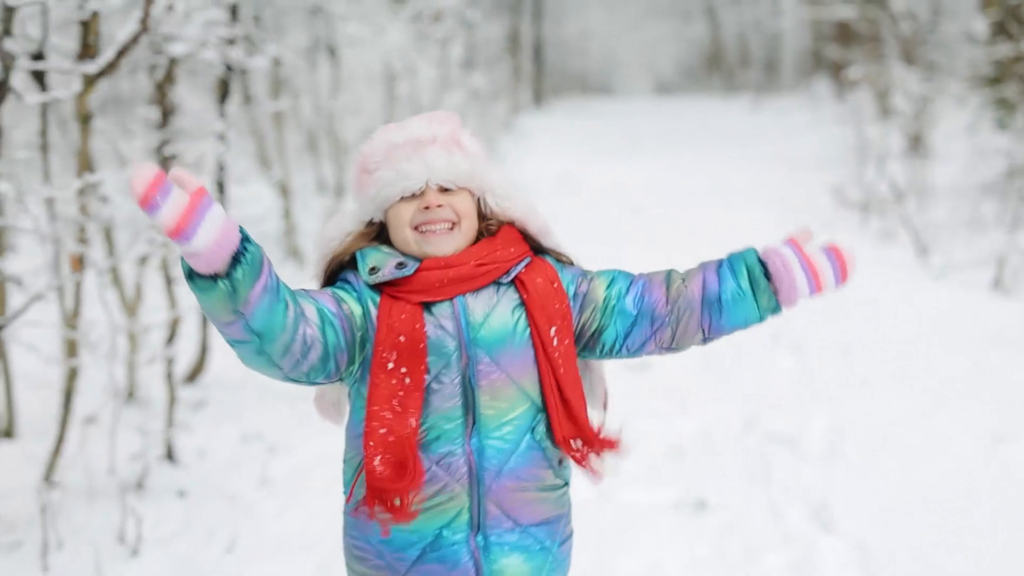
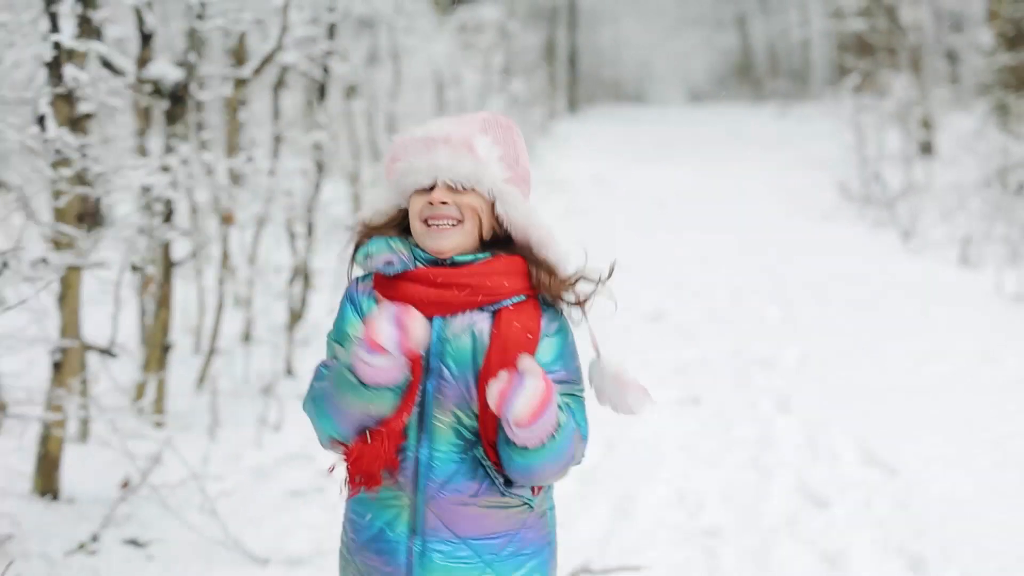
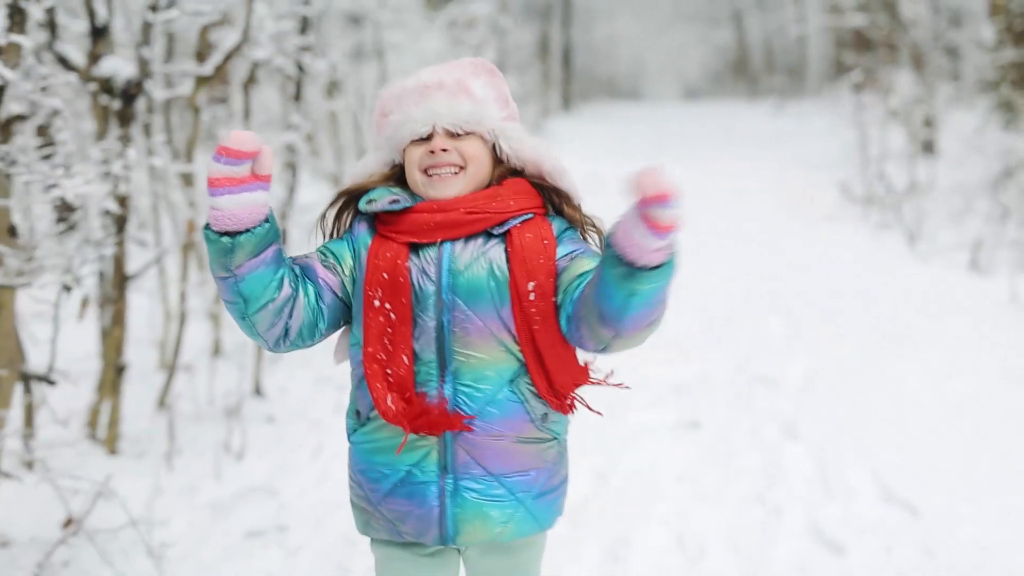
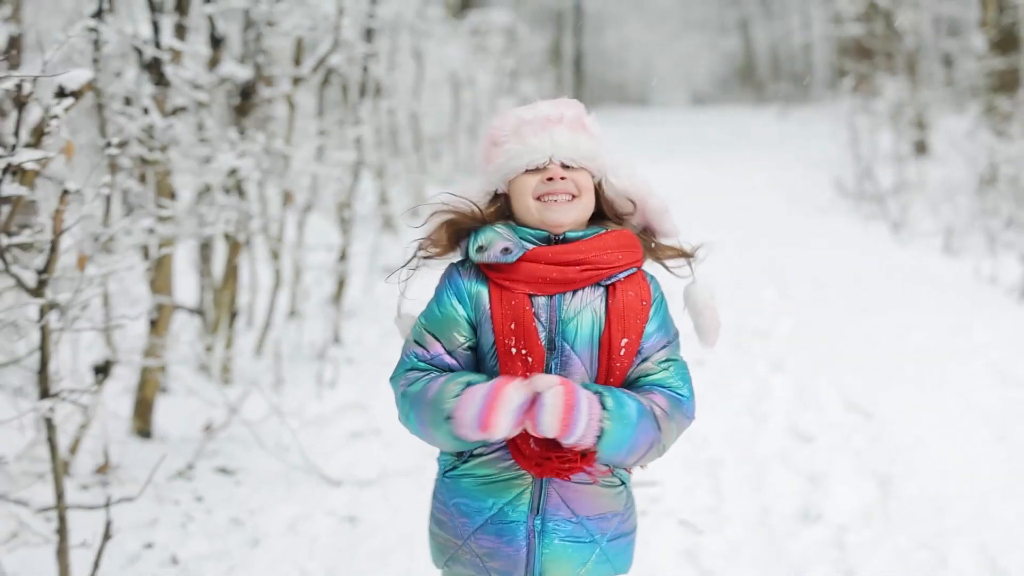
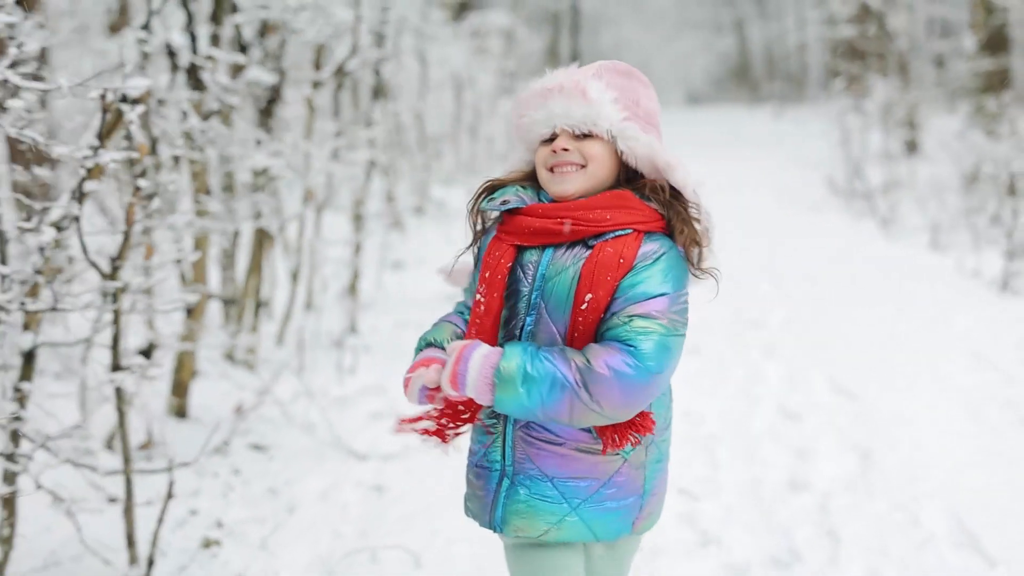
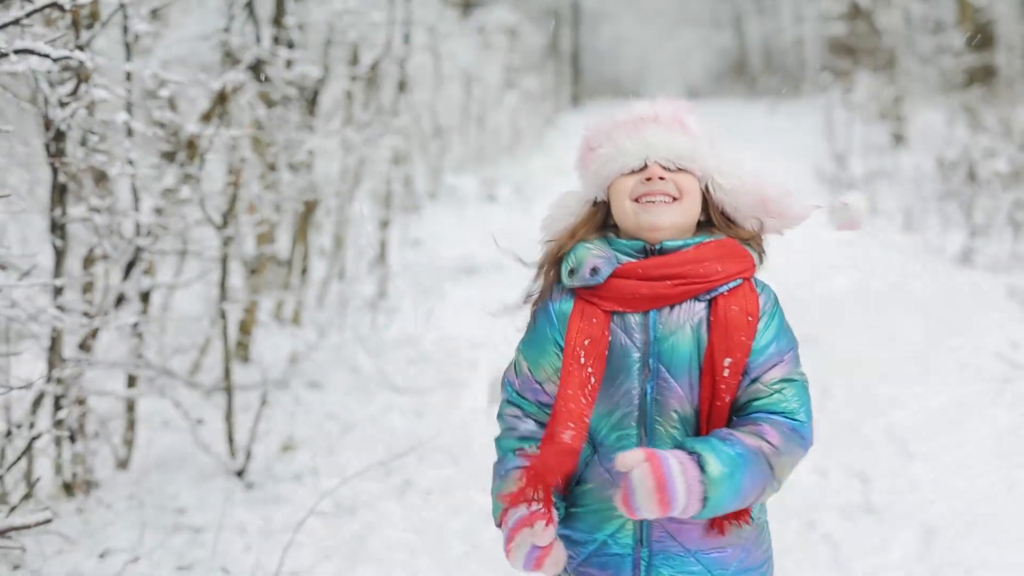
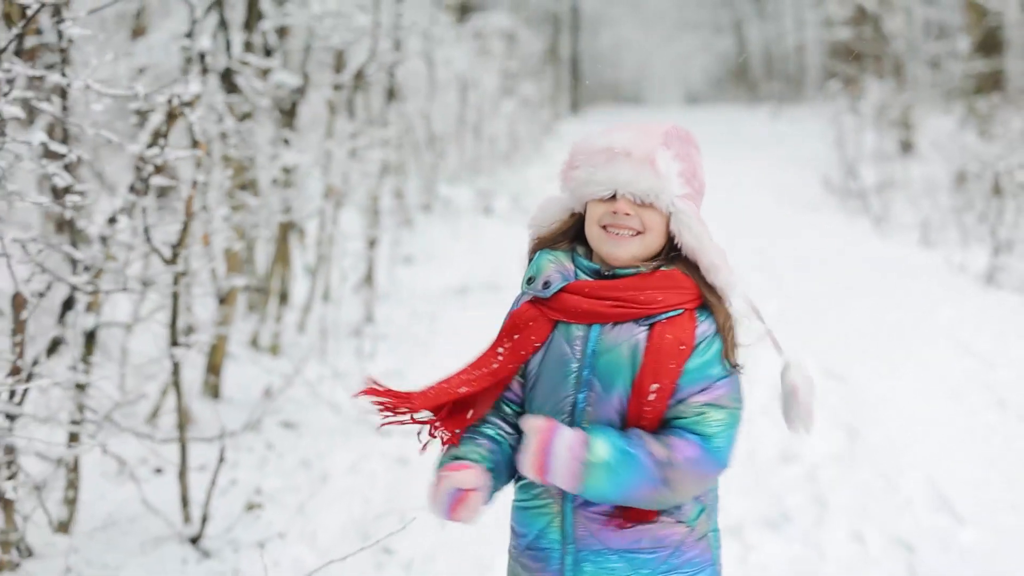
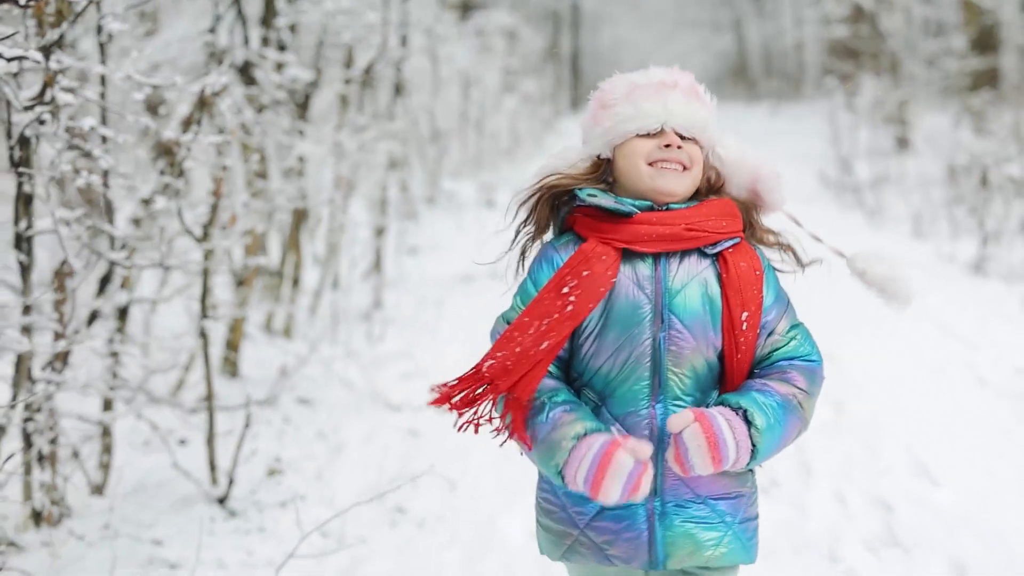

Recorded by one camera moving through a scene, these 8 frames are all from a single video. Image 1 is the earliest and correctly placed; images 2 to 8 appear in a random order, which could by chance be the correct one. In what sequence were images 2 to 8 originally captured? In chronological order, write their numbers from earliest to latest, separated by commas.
3, 2, 4, 5, 7, 8, 6
